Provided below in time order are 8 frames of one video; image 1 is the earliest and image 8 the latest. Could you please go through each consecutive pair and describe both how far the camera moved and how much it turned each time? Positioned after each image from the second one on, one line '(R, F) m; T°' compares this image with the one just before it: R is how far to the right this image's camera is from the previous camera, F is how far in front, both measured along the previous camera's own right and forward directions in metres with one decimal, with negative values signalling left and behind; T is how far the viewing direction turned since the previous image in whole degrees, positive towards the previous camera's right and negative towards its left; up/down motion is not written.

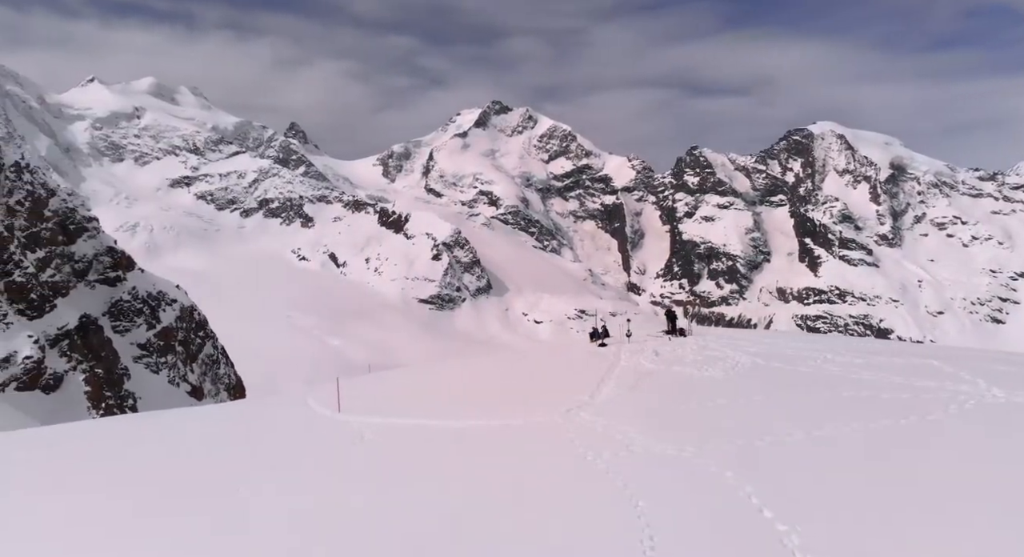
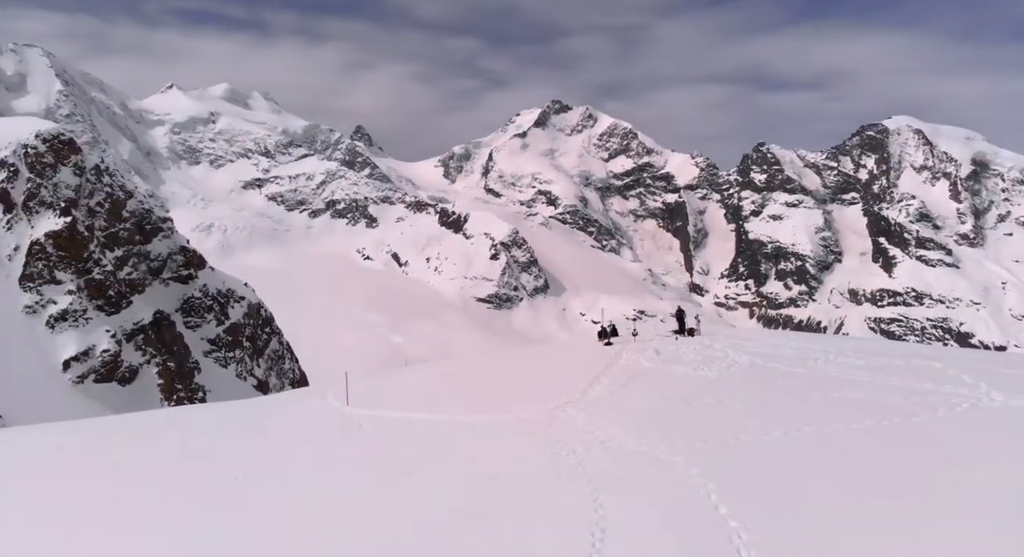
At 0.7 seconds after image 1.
(+1.1, -0.2) m; -4°
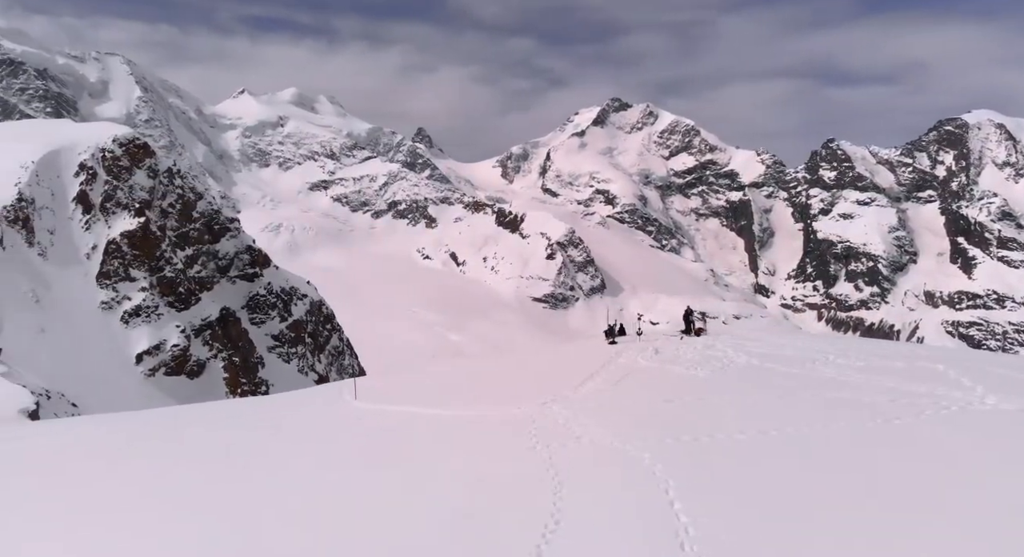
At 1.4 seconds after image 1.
(+1.0, -0.2) m; -4°
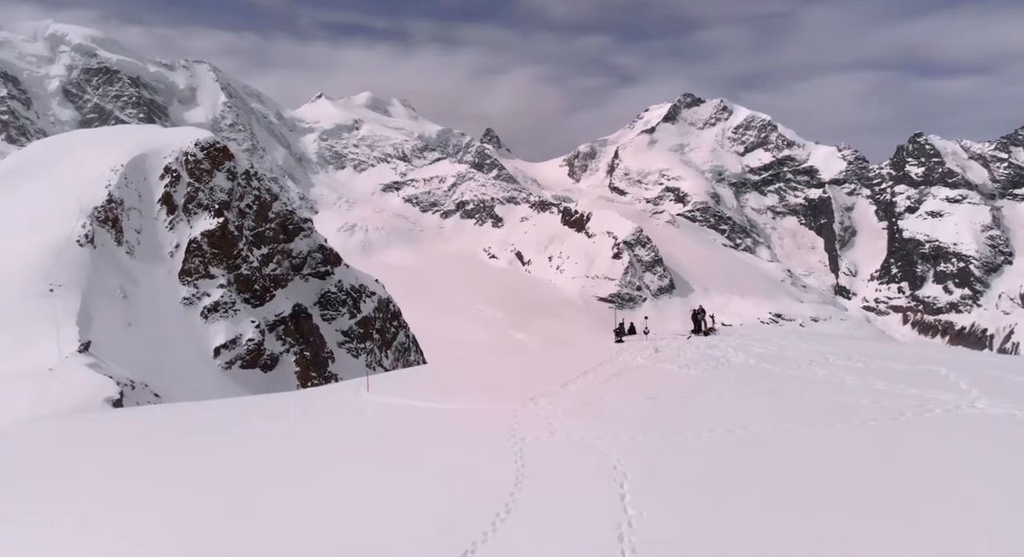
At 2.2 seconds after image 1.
(+1.2, -0.2) m; -5°
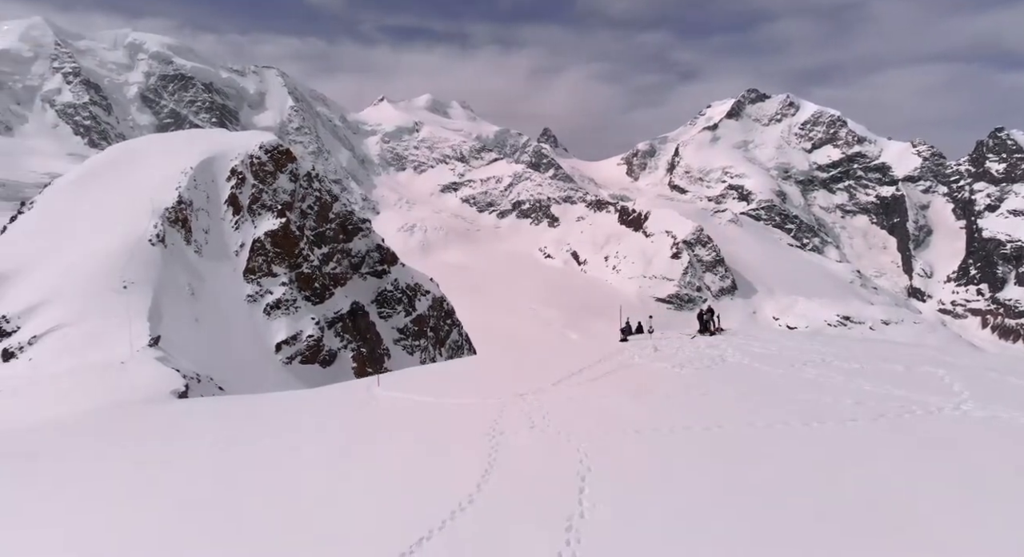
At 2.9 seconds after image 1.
(+1.0, -0.2) m; -4°
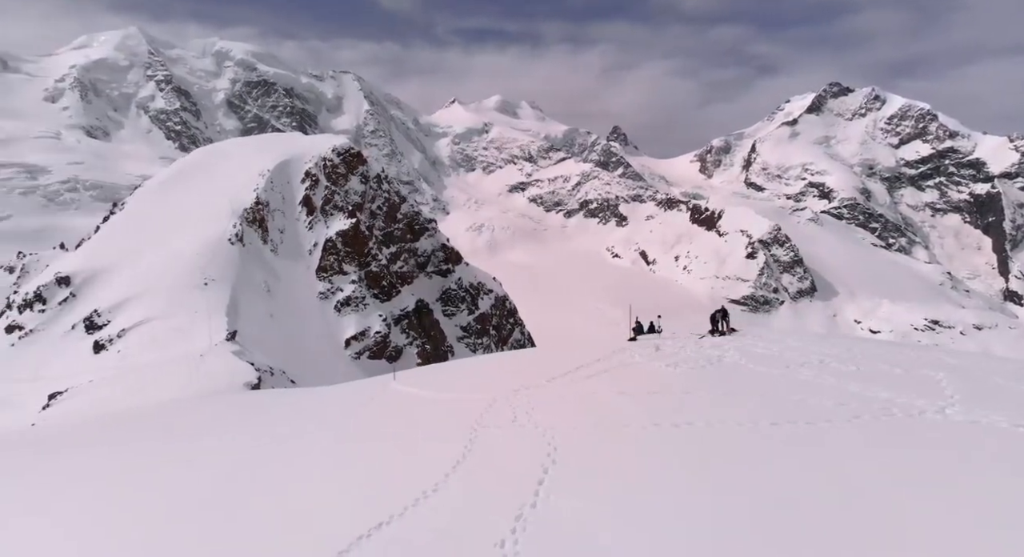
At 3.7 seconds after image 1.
(+1.1, -0.3) m; -5°
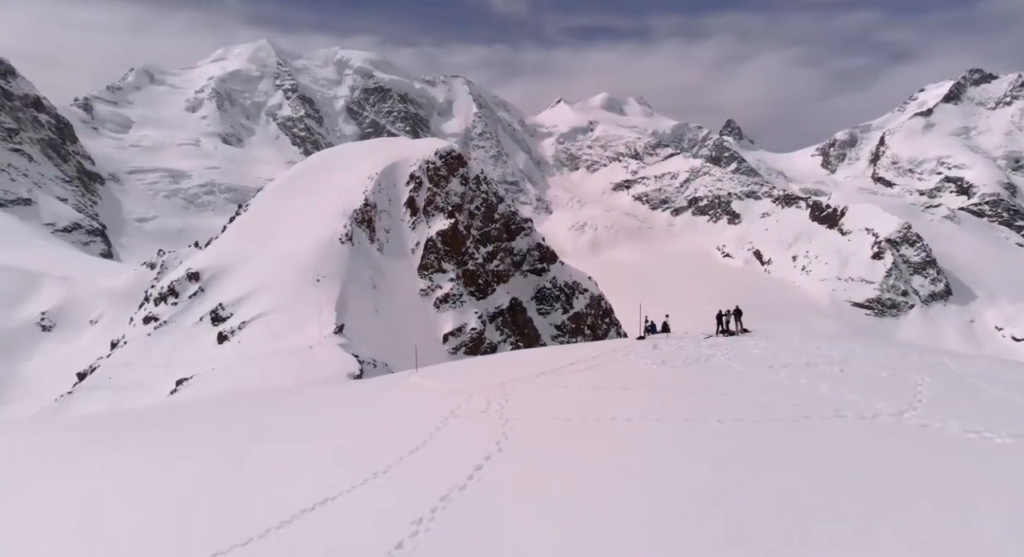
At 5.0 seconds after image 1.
(+1.8, -0.4) m; -7°
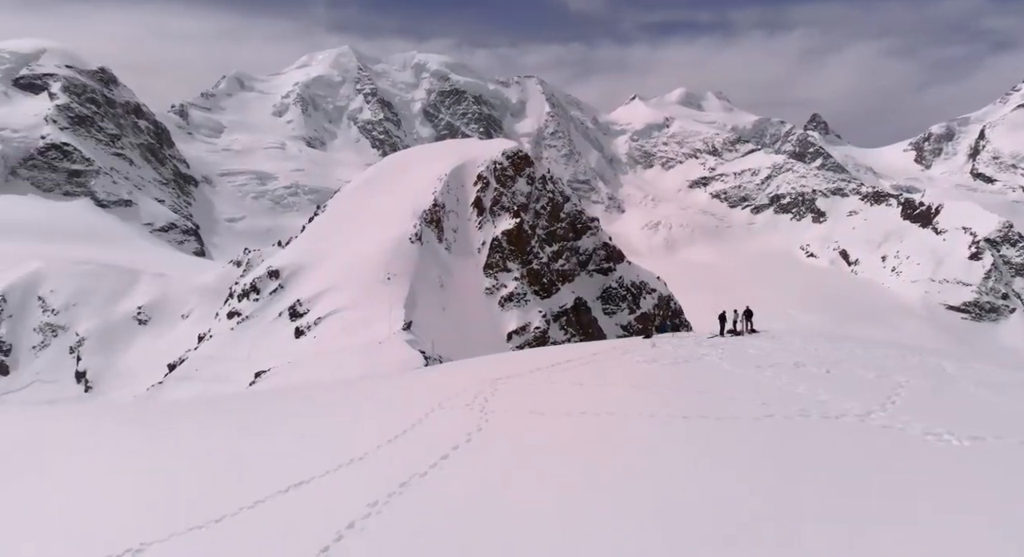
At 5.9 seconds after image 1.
(+1.3, -0.3) m; -5°
